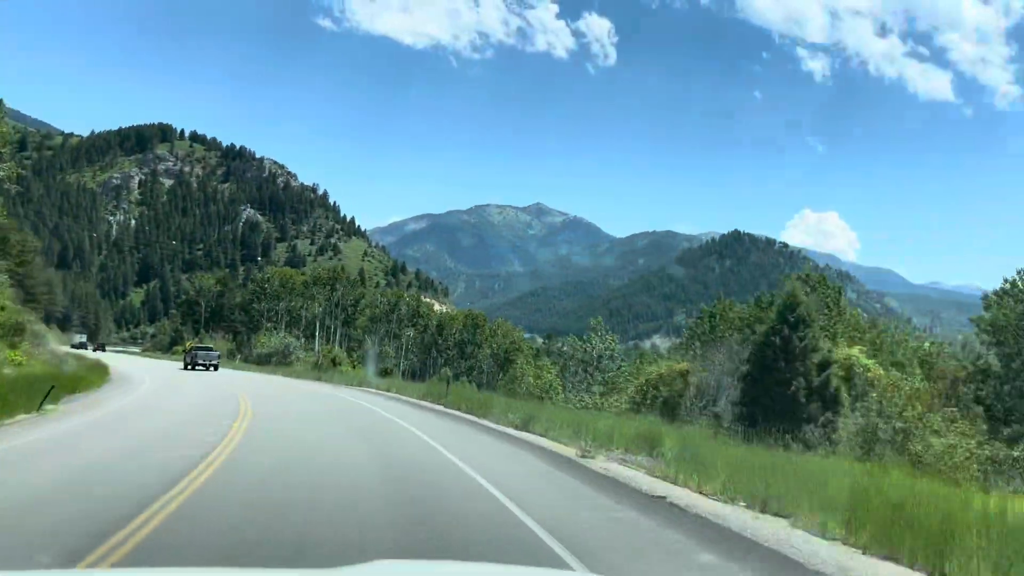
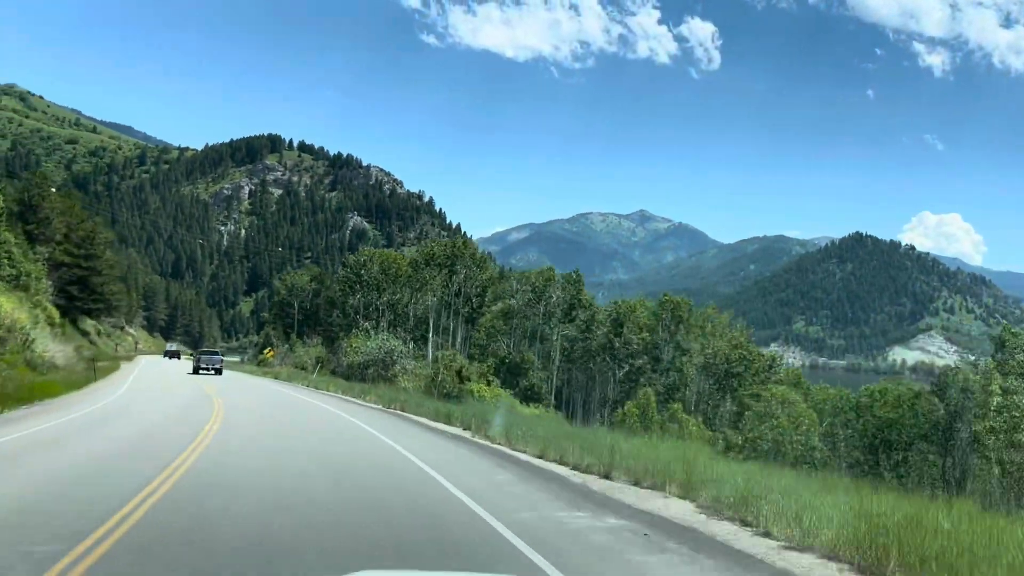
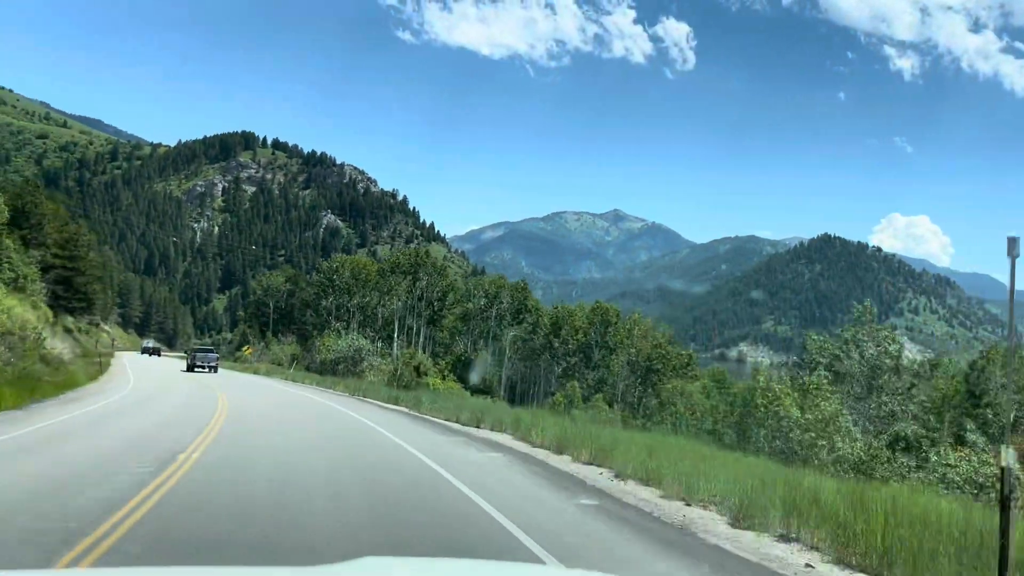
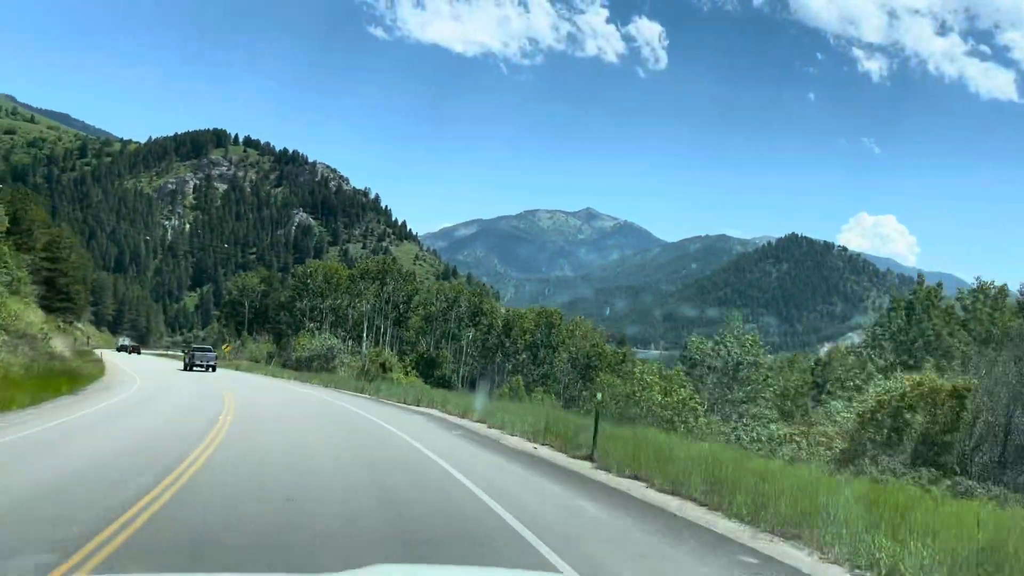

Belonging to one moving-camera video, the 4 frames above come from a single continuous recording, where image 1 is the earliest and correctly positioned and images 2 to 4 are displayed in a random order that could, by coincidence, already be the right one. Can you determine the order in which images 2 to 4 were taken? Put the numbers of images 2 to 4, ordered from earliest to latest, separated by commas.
4, 3, 2
